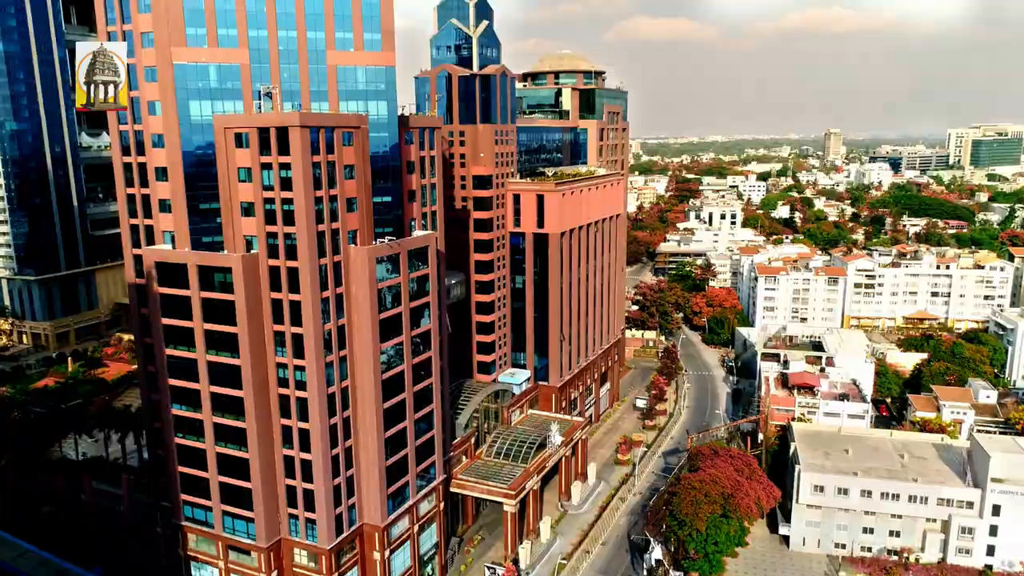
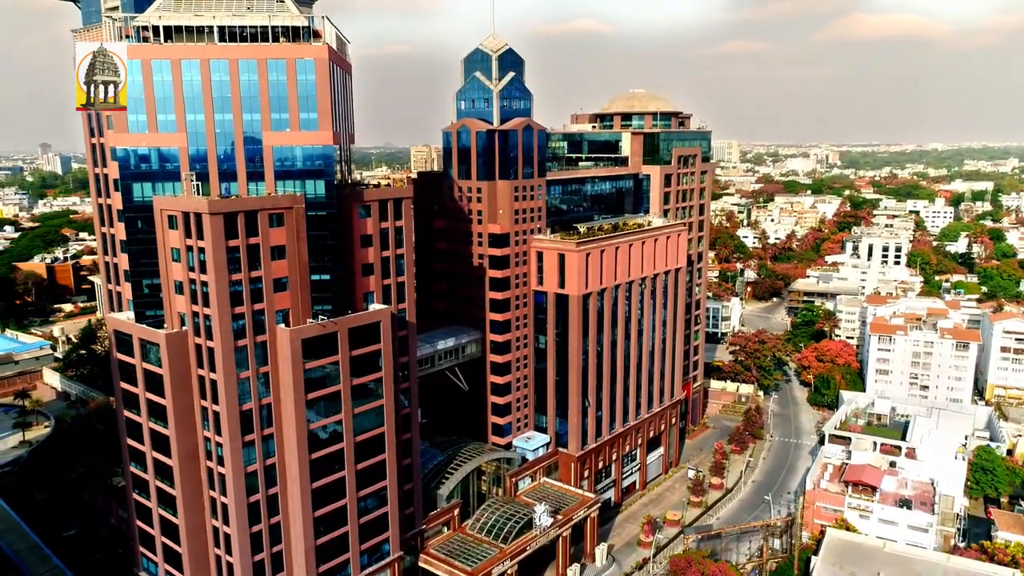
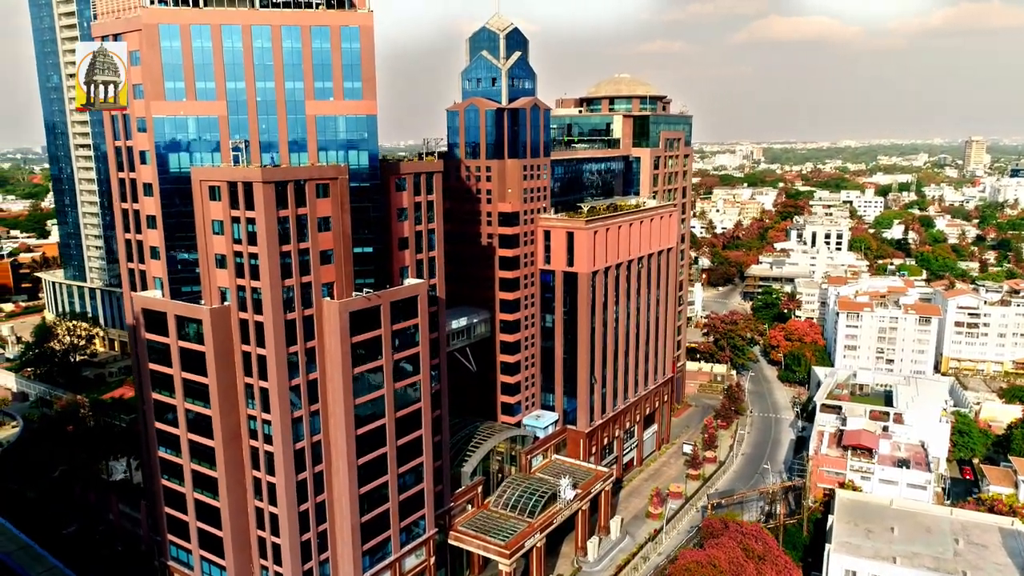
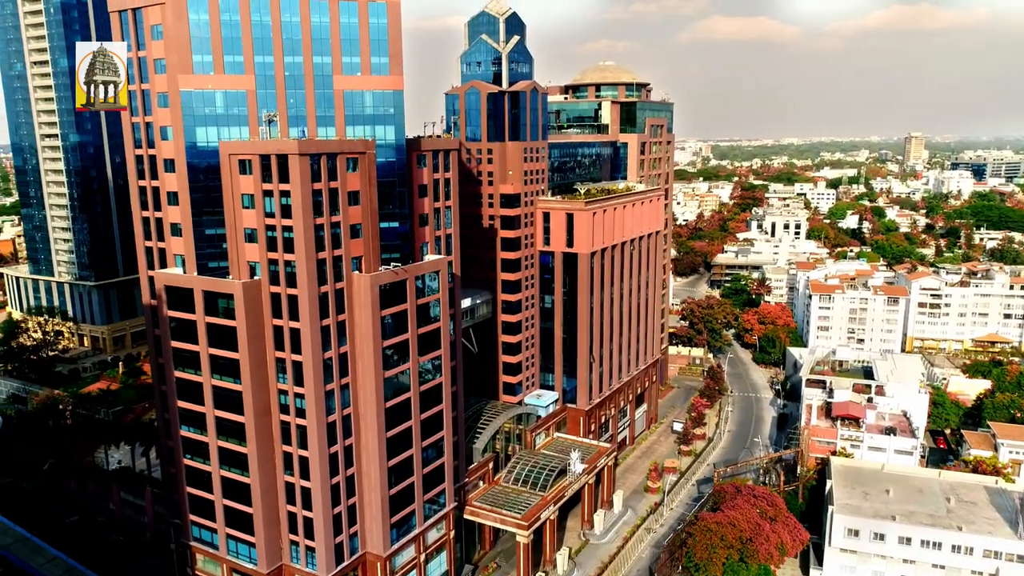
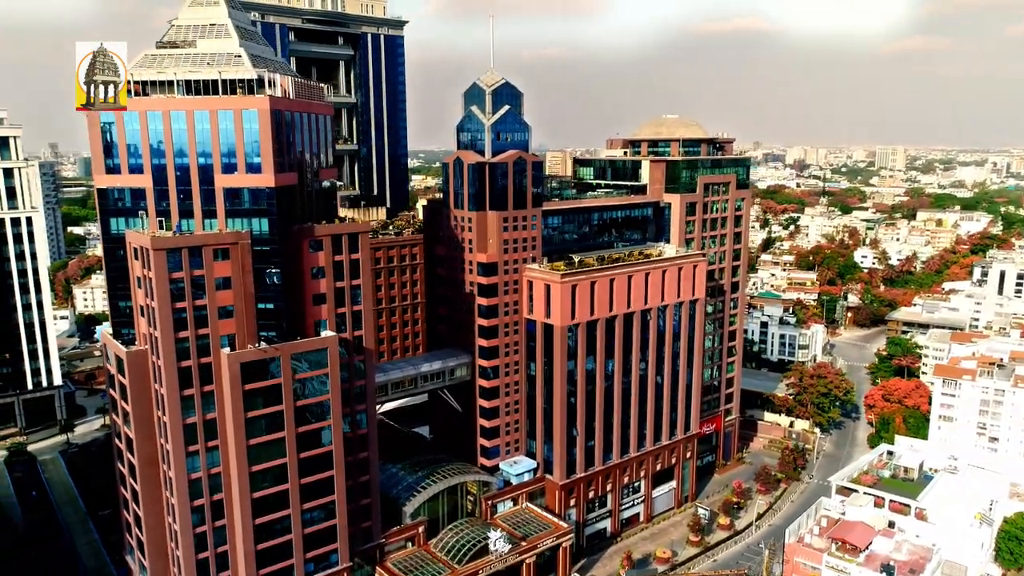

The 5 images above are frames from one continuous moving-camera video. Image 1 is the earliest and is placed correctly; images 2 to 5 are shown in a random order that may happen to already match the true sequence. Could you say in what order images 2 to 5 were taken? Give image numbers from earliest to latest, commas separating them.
4, 3, 2, 5
